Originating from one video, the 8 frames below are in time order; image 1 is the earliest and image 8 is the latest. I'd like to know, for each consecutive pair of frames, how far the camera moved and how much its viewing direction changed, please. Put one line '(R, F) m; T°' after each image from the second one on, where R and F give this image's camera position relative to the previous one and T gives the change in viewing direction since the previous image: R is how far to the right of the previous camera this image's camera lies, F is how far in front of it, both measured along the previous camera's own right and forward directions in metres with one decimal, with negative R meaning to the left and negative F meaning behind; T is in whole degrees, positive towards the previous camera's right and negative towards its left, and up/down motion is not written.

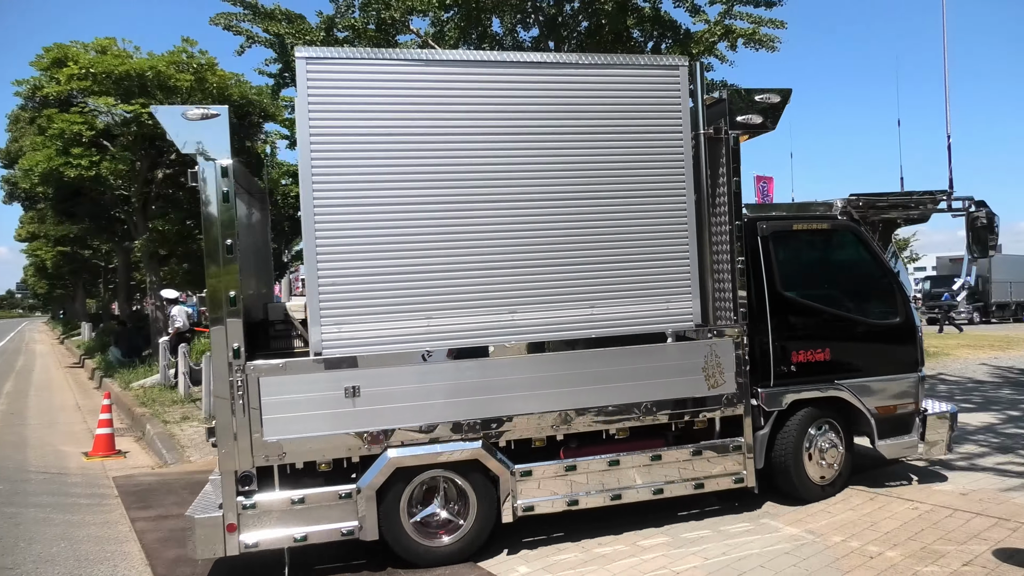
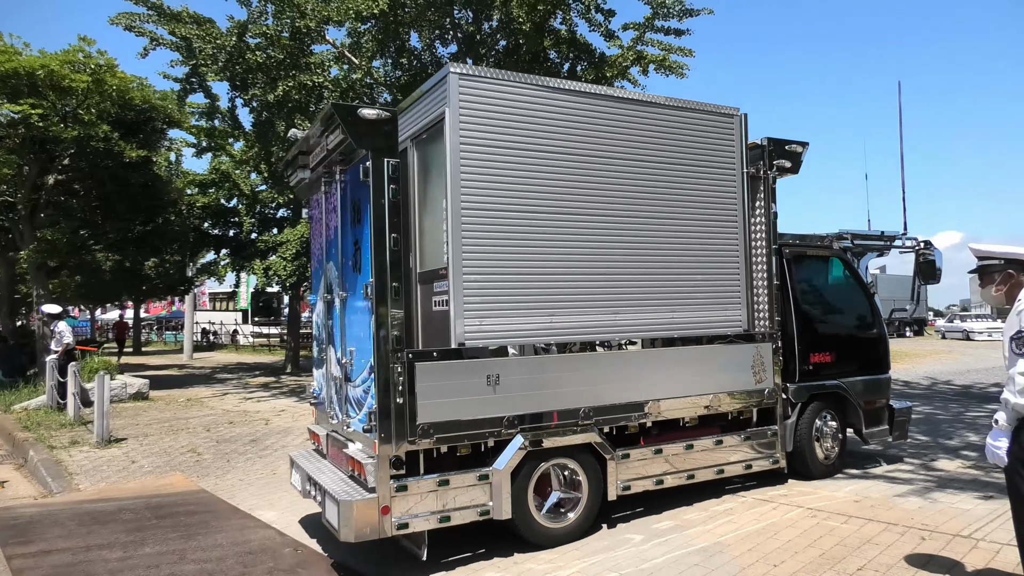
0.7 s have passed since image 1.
(0.0, +0.1) m; +7°
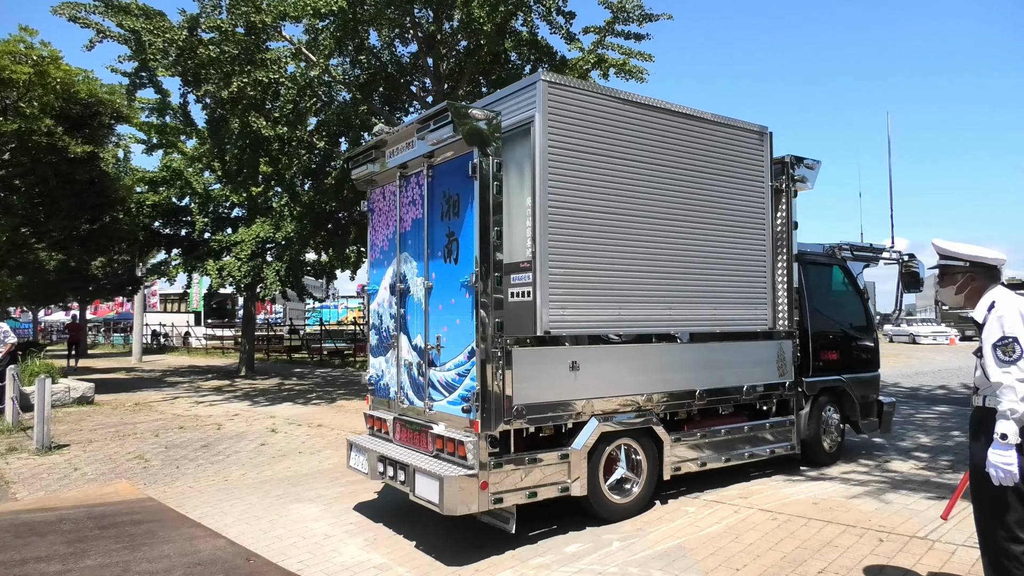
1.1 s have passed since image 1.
(0.0, +0.1) m; +3°
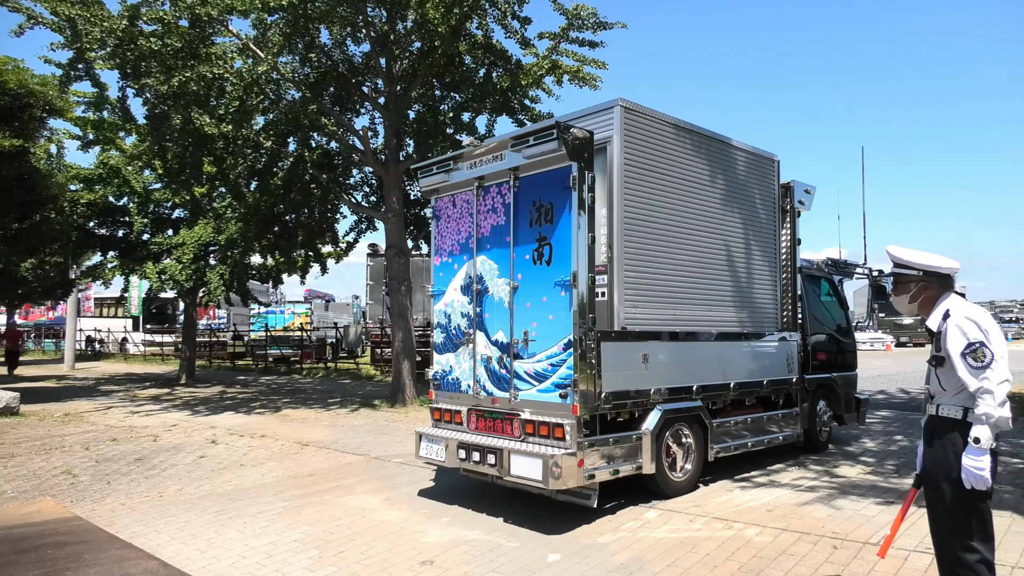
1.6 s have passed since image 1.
(0.0, +0.3) m; +4°
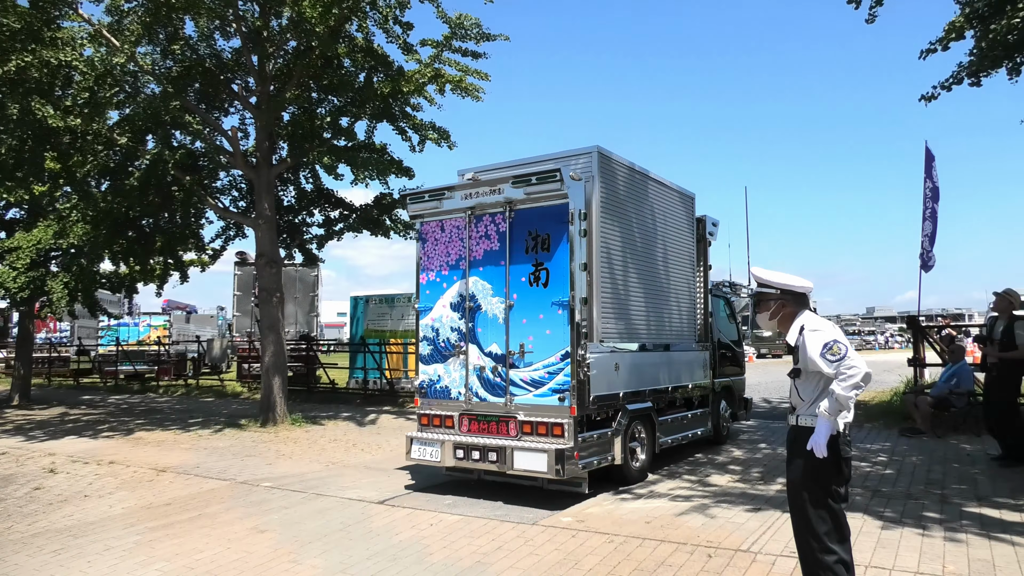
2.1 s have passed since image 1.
(-0.1, +0.3) m; +10°
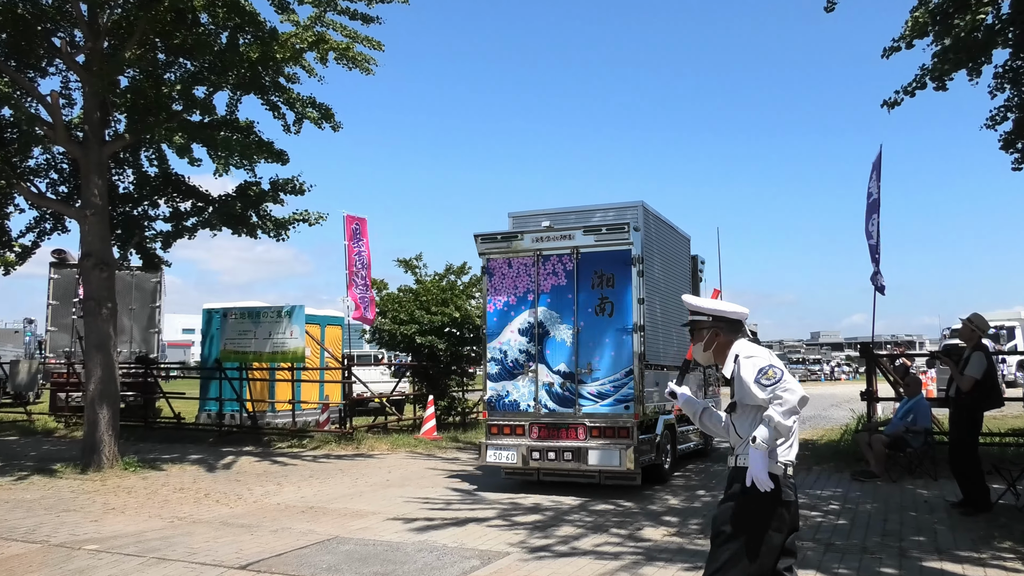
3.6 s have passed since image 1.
(-0.1, +2.3) m; +8°
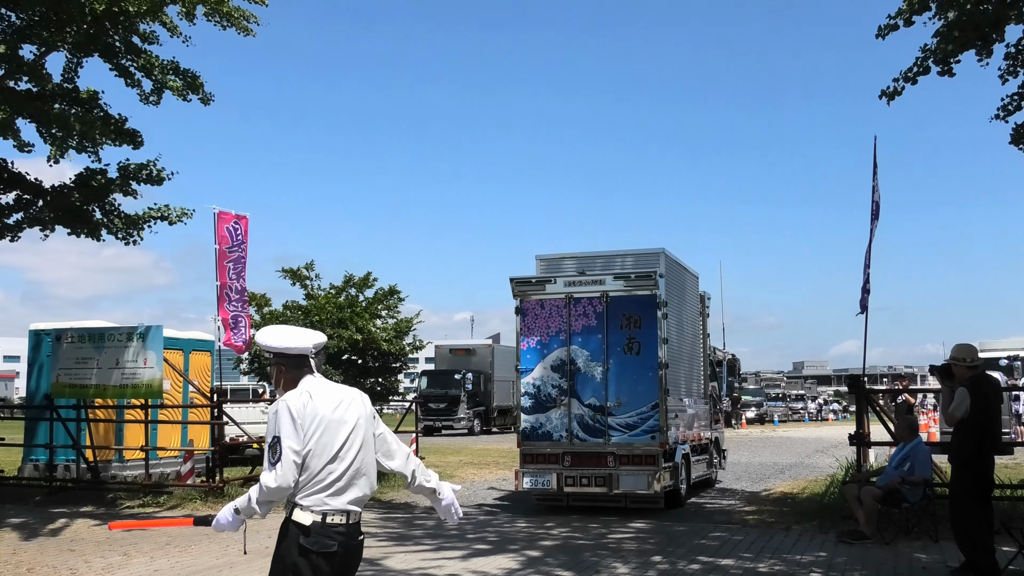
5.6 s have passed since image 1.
(+0.4, +2.2) m; +4°
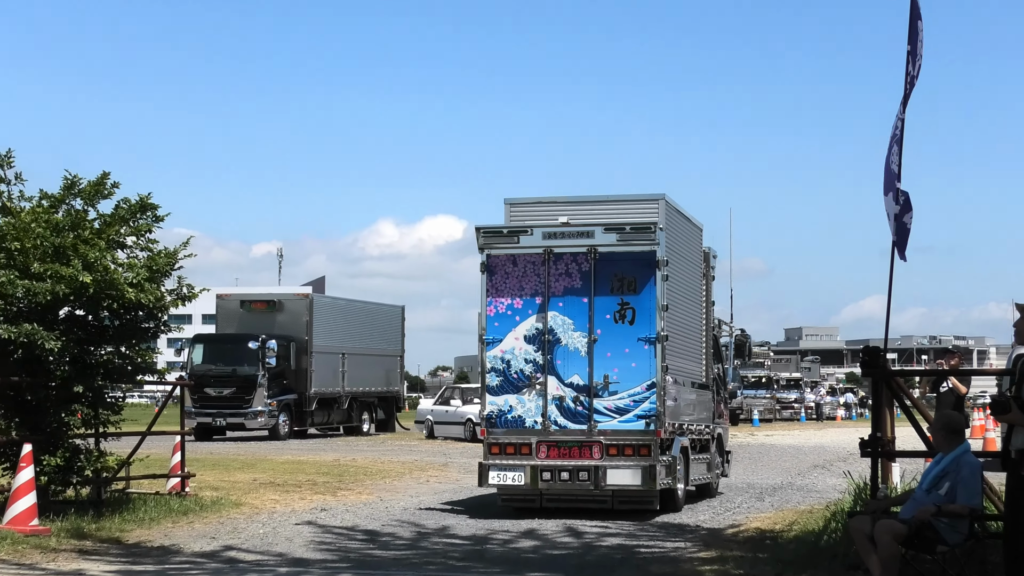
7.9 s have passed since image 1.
(+1.0, +3.3) m; +4°
